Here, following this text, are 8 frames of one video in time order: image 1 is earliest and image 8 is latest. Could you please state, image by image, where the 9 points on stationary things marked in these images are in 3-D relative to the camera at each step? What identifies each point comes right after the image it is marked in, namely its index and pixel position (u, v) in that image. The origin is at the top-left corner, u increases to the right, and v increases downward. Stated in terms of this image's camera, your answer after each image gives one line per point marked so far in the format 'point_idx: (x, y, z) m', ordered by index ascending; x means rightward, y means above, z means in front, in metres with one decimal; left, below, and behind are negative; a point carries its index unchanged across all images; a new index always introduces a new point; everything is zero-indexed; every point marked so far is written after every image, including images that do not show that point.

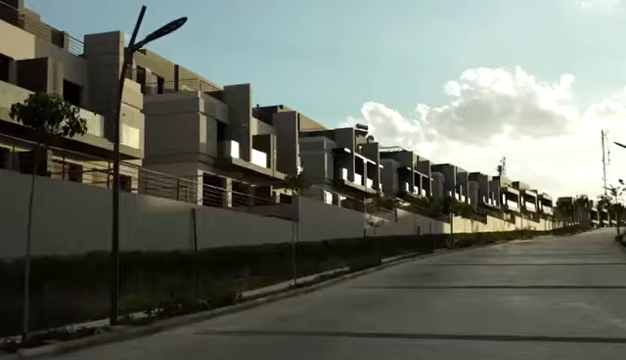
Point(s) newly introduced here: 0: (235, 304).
0: (-2.5, -4.0, +18.9) m
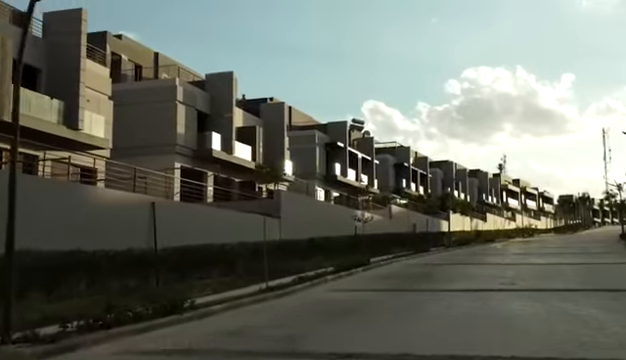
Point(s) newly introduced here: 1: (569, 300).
0: (-3.5, -3.6, +15.9) m
1: (+8.5, -4.0, +19.3) m
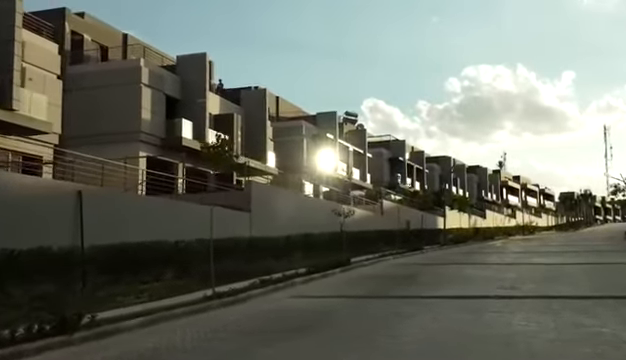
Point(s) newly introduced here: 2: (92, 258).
0: (-4.9, -3.1, +12.0) m
1: (+7.1, -3.4, +15.4) m
2: (-7.3, -2.6, +19.4) m
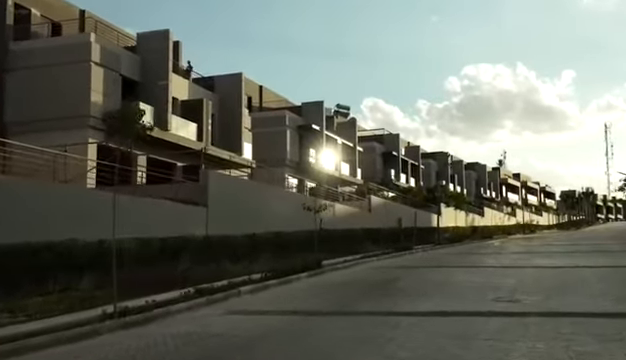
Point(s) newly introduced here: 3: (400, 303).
0: (-6.4, -2.6, +7.5) m
1: (+5.6, -2.9, +11.0) m
2: (-8.8, -2.1, +15.0) m
3: (+2.3, -3.4, +15.9) m
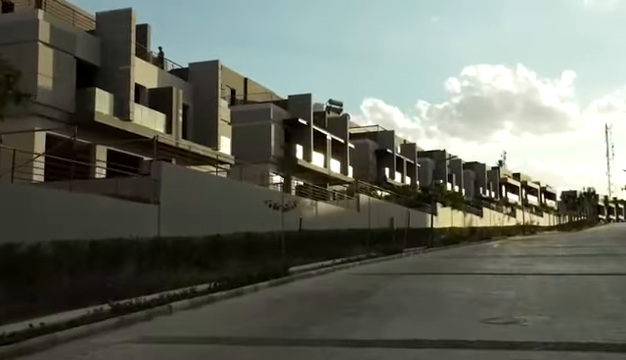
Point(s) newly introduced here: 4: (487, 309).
0: (-7.7, -2.3, +3.9) m
1: (+4.3, -2.7, +7.4) m
2: (-10.1, -1.8, +11.4) m
3: (+1.1, -3.1, +12.3) m
4: (+4.3, -3.1, +14.2) m
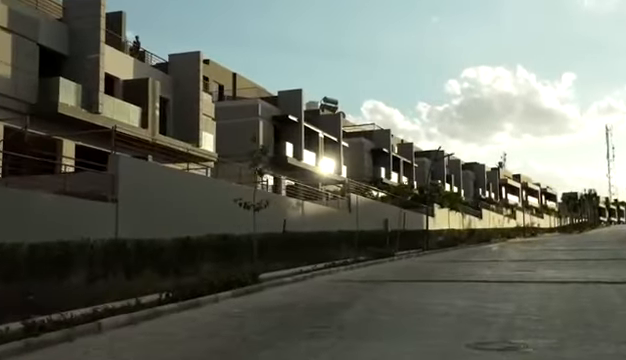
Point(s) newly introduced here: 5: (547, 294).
0: (-8.5, -2.1, +1.5) m
1: (+3.5, -2.5, +4.9) m
2: (-11.0, -1.6, +8.9) m
3: (+0.2, -2.9, +9.9) m
4: (+3.4, -3.0, +11.8) m
5: (+7.1, -3.4, +17.8) m
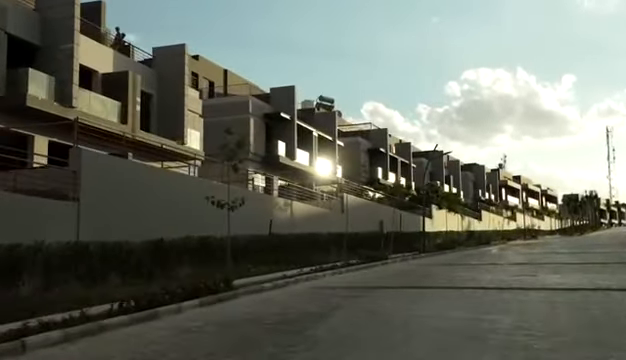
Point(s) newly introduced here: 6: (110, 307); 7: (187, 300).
0: (-9.1, -1.9, -0.4) m
1: (+2.8, -2.3, +3.0) m
2: (-11.6, -1.5, +7.1) m
3: (-0.4, -2.8, +8.0) m
4: (+2.8, -2.8, +9.9) m
5: (+6.5, -3.3, +16.0) m
6: (-4.6, -2.9, +13.6) m
7: (-3.3, -3.1, +15.4) m
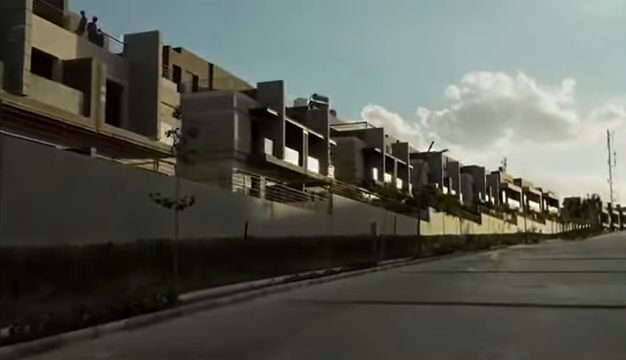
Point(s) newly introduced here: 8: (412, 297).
0: (-10.1, -1.7, -3.4) m
1: (+1.9, -2.1, 0.0) m
2: (-12.5, -1.2, +4.0) m
3: (-1.3, -2.5, +4.9) m
4: (+1.8, -2.6, +6.8) m
5: (+5.6, -3.1, +12.9) m
6: (-5.5, -2.7, +10.6) m
7: (-4.2, -2.9, +12.3) m
8: (+3.3, -3.8, +19.2) m
